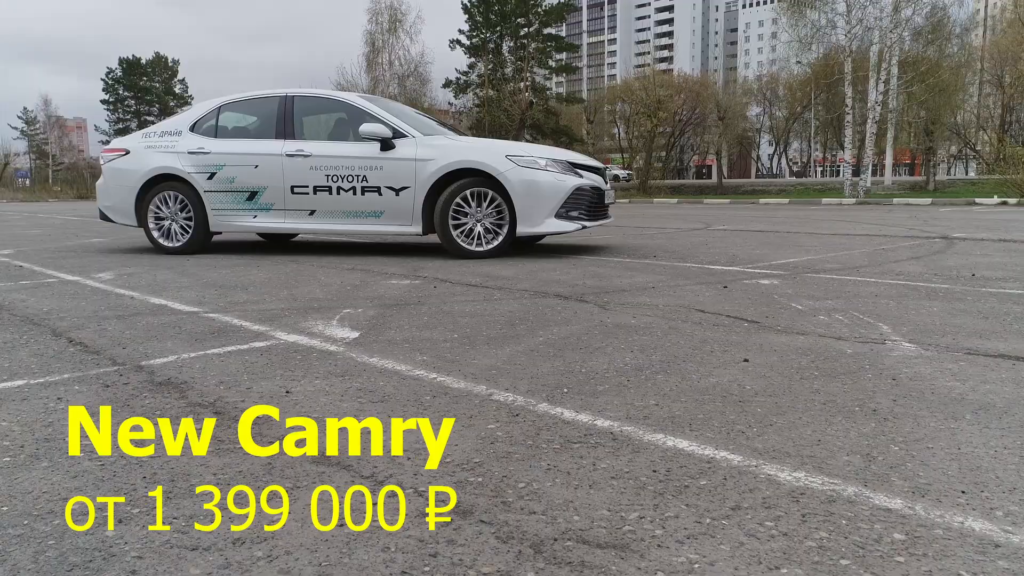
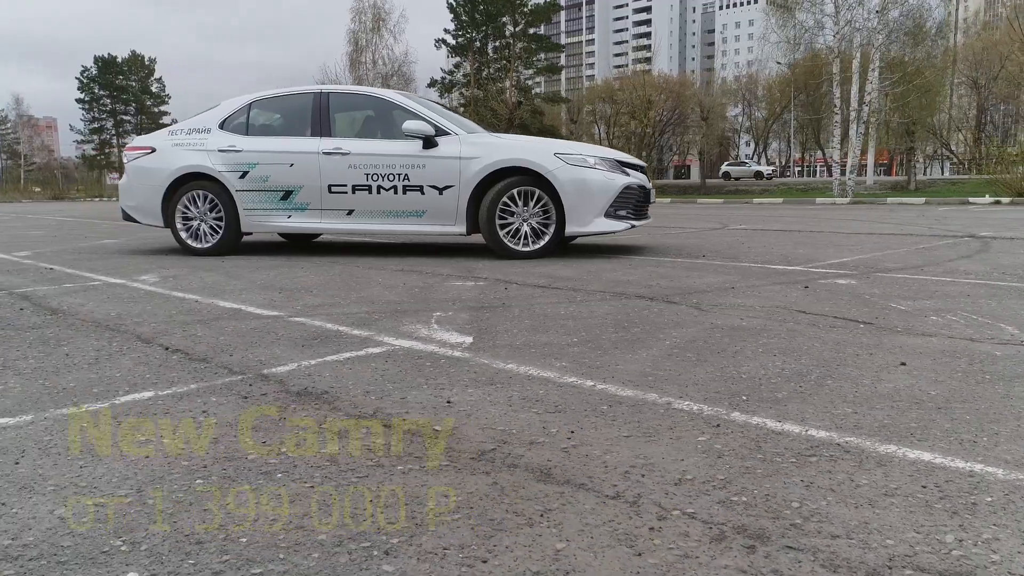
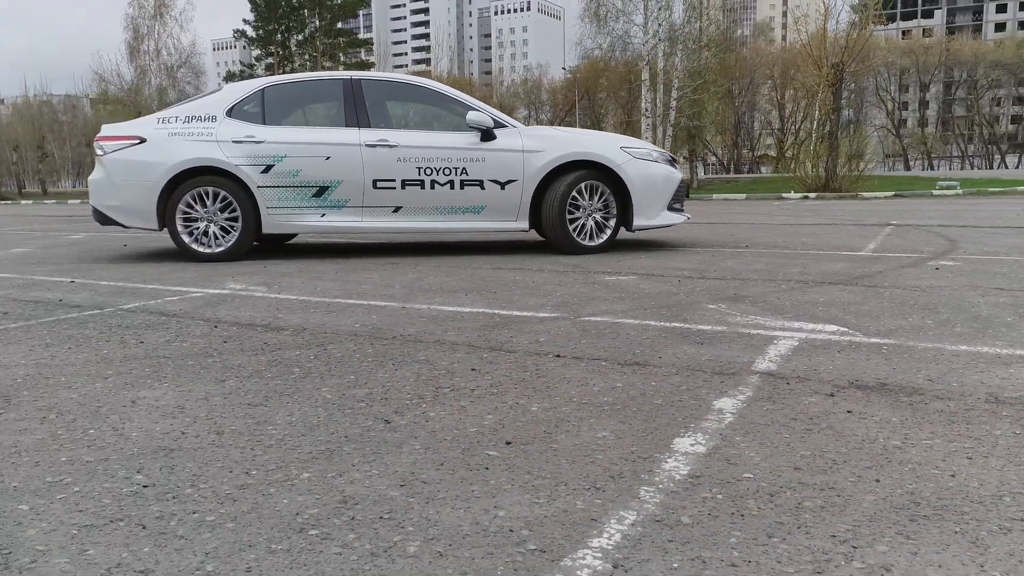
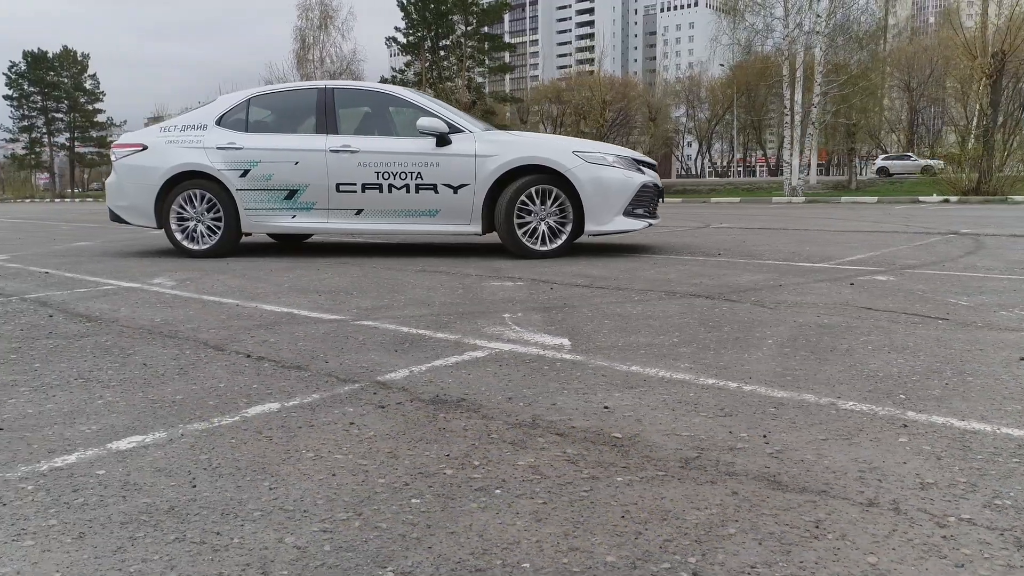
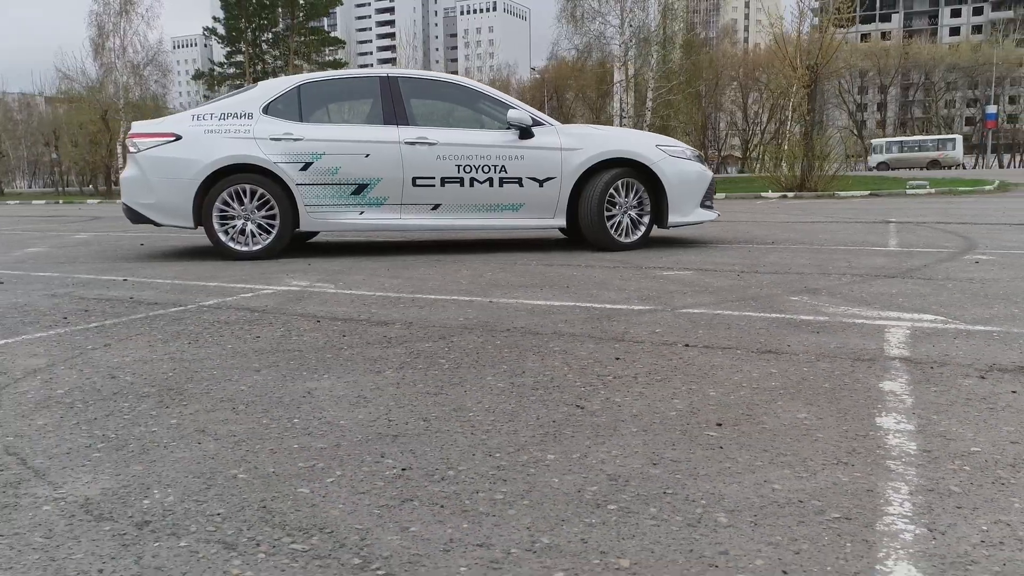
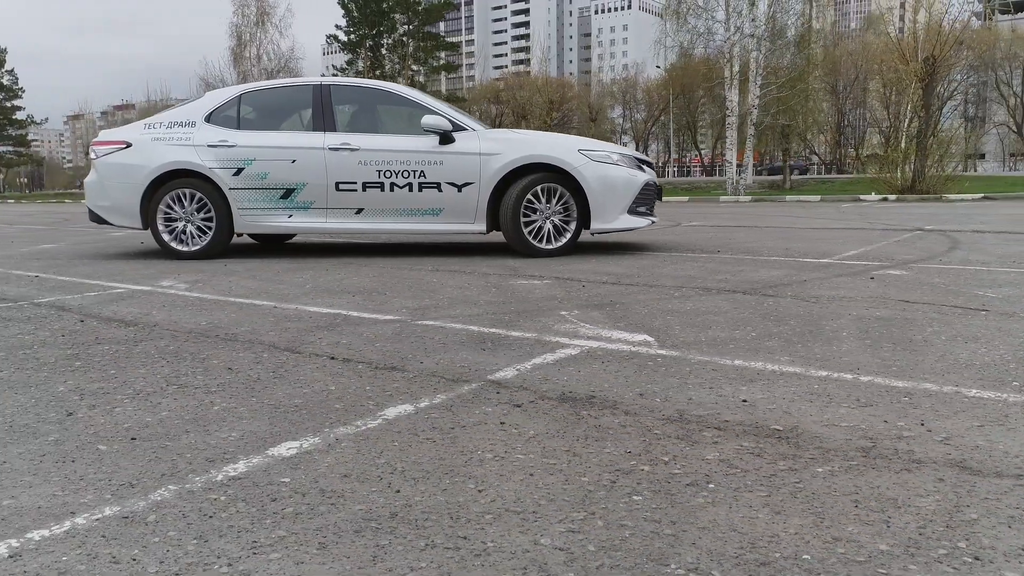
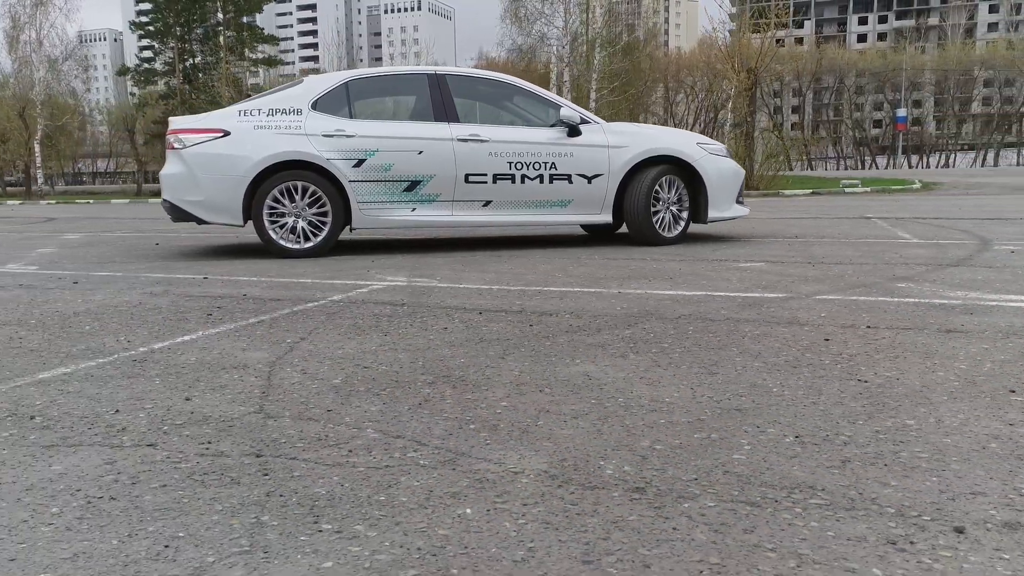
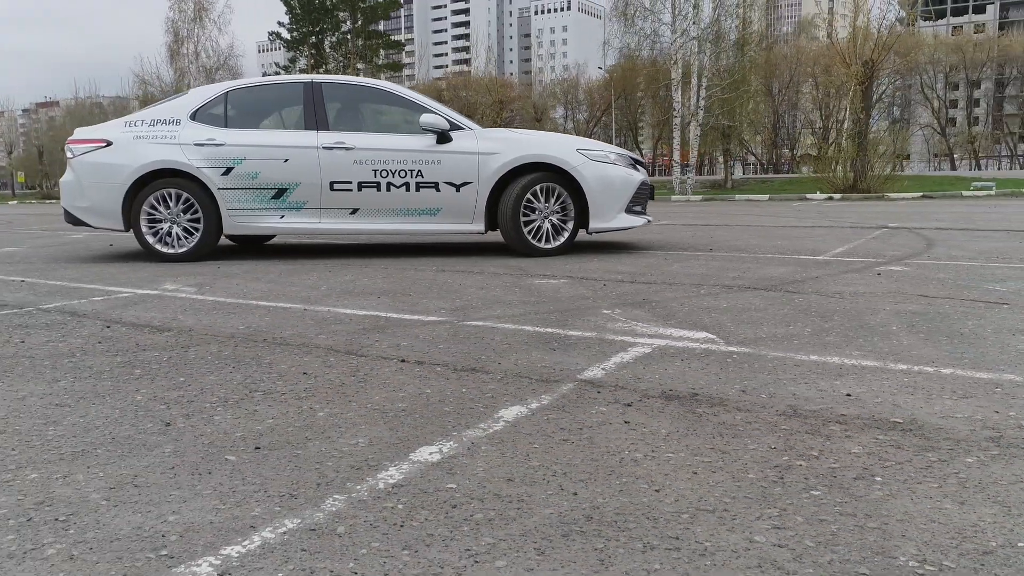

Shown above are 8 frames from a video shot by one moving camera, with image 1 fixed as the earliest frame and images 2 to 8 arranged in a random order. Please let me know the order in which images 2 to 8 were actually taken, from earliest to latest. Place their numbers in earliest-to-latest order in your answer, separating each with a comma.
2, 4, 6, 8, 3, 5, 7
